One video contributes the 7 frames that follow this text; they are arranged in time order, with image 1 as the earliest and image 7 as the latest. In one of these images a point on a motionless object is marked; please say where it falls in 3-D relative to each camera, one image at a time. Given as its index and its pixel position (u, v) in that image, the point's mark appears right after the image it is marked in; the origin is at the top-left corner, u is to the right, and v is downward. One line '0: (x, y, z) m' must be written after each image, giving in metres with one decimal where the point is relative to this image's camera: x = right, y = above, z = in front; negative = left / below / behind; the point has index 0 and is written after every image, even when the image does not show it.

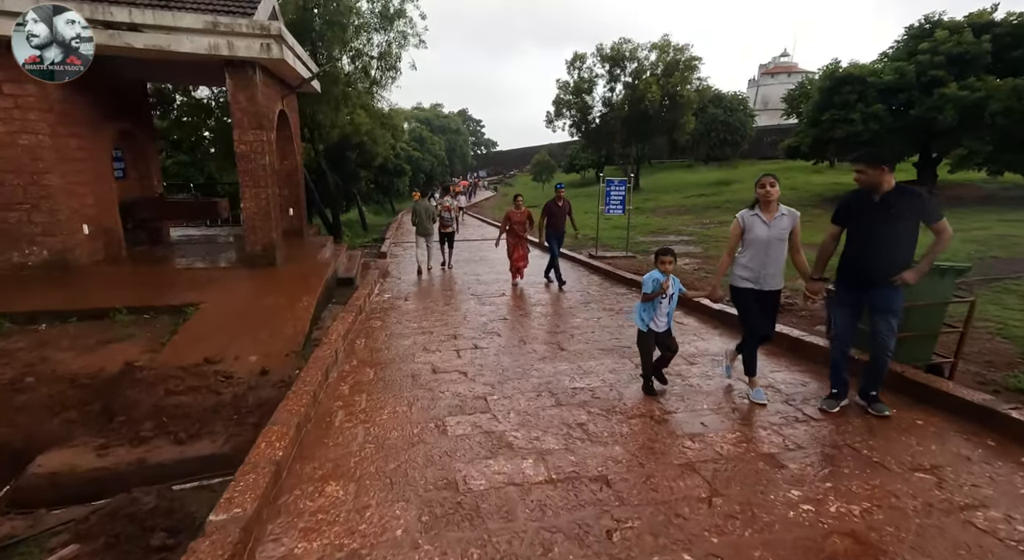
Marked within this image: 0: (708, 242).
0: (+5.1, +1.0, +13.6) m
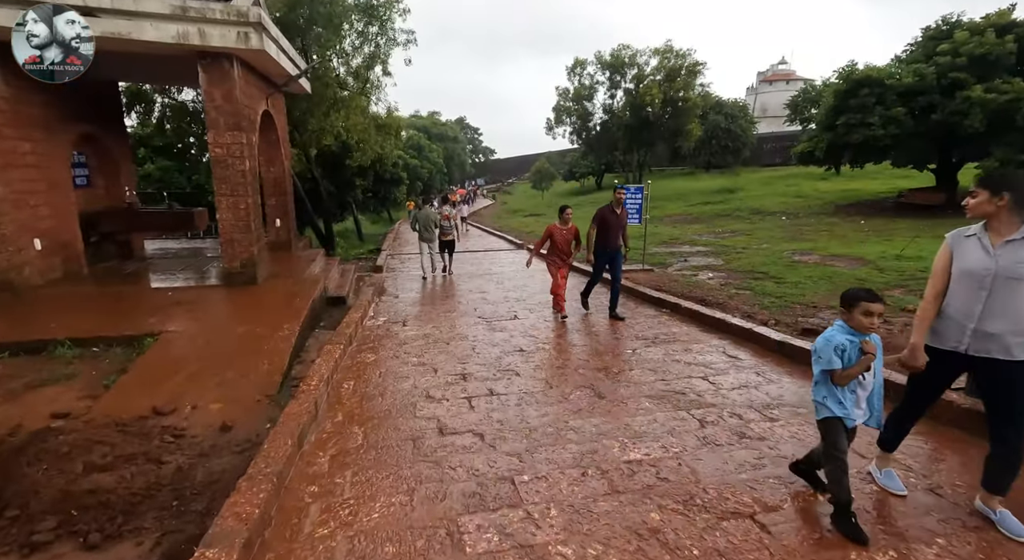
0: (+5.3, +0.7, +12.7) m
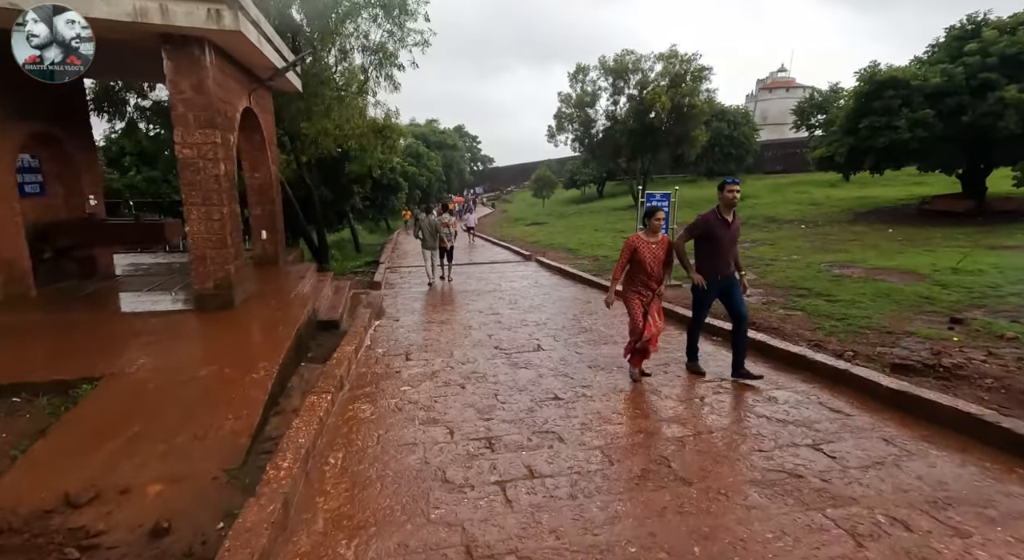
0: (+5.5, +0.3, +11.7) m
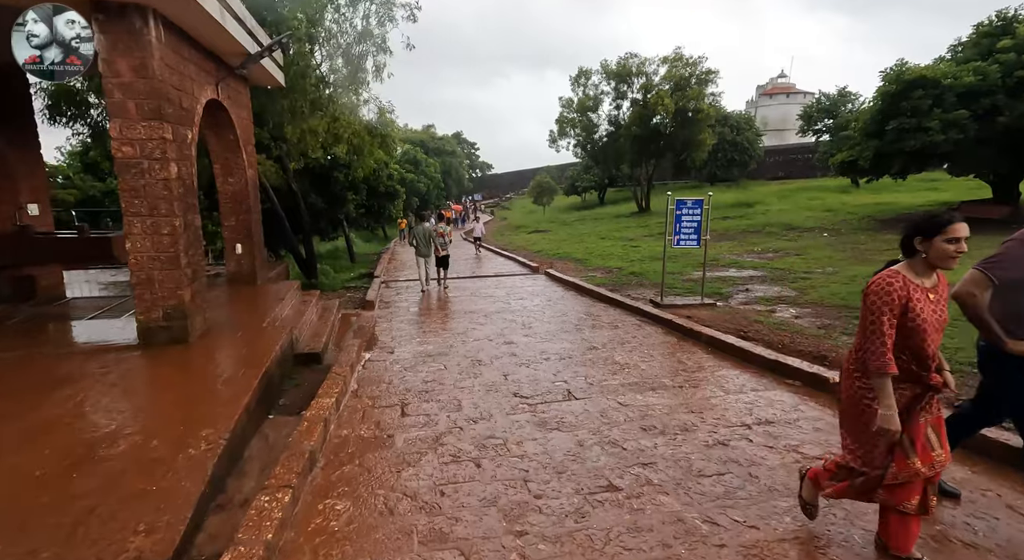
0: (+5.6, 0.0, +10.6) m
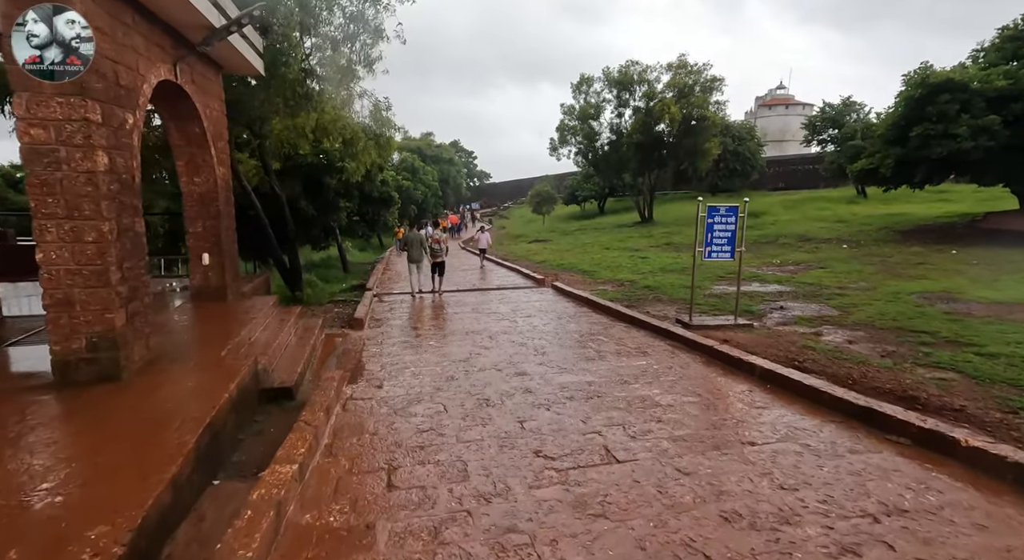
0: (+5.8, -0.3, +9.6) m
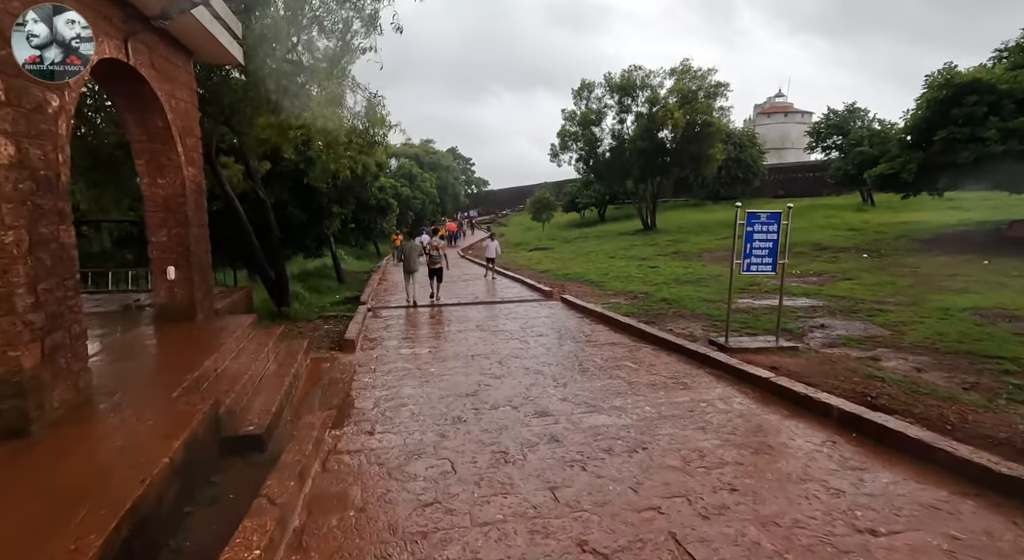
0: (+5.9, -0.5, +8.7) m
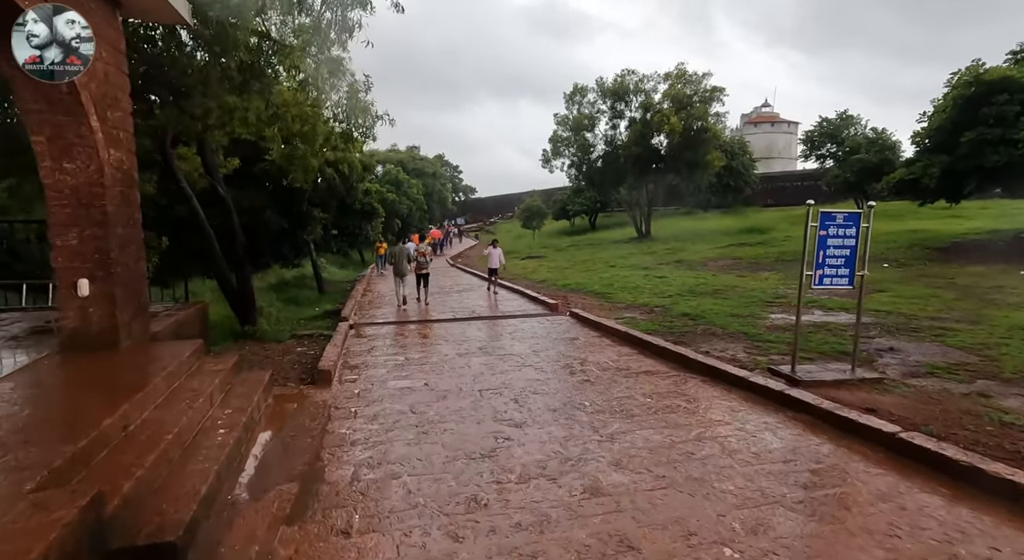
0: (+6.0, -0.7, +7.5) m
